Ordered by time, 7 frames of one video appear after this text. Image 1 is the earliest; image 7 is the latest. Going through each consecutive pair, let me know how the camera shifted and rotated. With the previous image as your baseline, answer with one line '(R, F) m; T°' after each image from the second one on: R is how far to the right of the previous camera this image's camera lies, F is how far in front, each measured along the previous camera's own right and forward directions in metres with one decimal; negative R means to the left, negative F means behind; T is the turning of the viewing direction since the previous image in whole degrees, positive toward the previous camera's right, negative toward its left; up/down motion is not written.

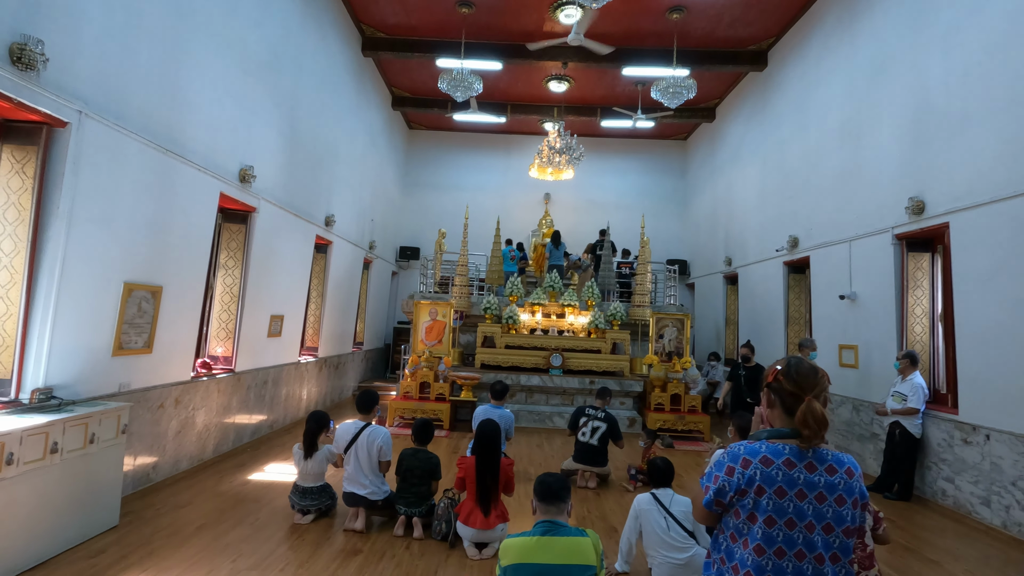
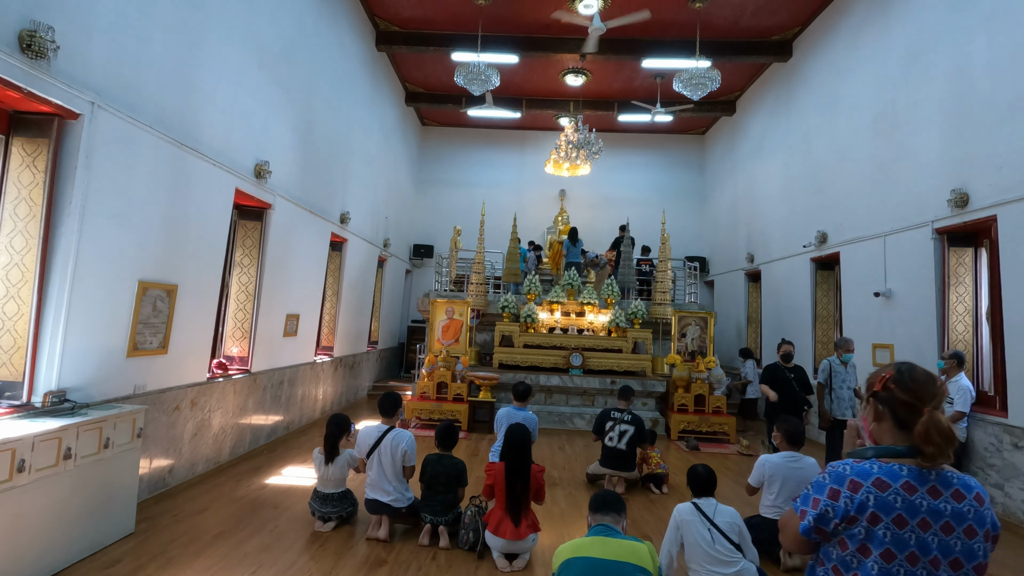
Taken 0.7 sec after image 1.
(-0.1, +0.2) m; -1°
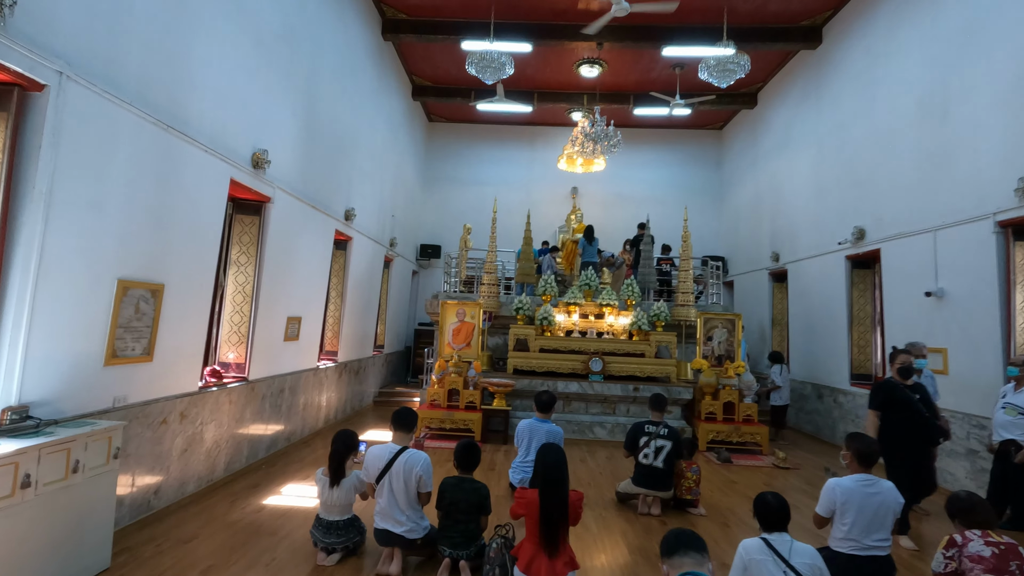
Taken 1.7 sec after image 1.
(-0.1, +0.4) m; 0°
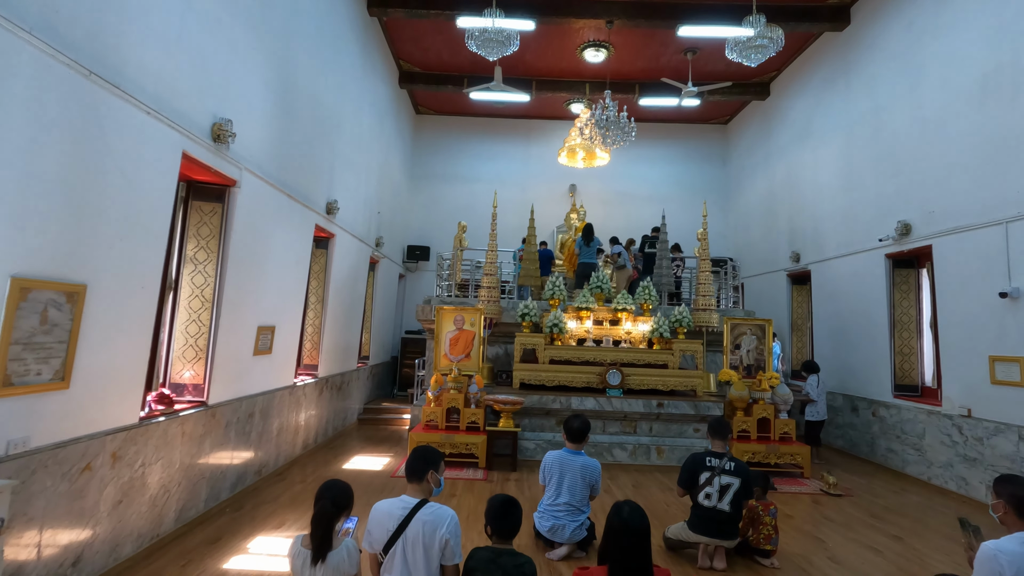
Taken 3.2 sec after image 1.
(-0.3, +0.8) m; +2°
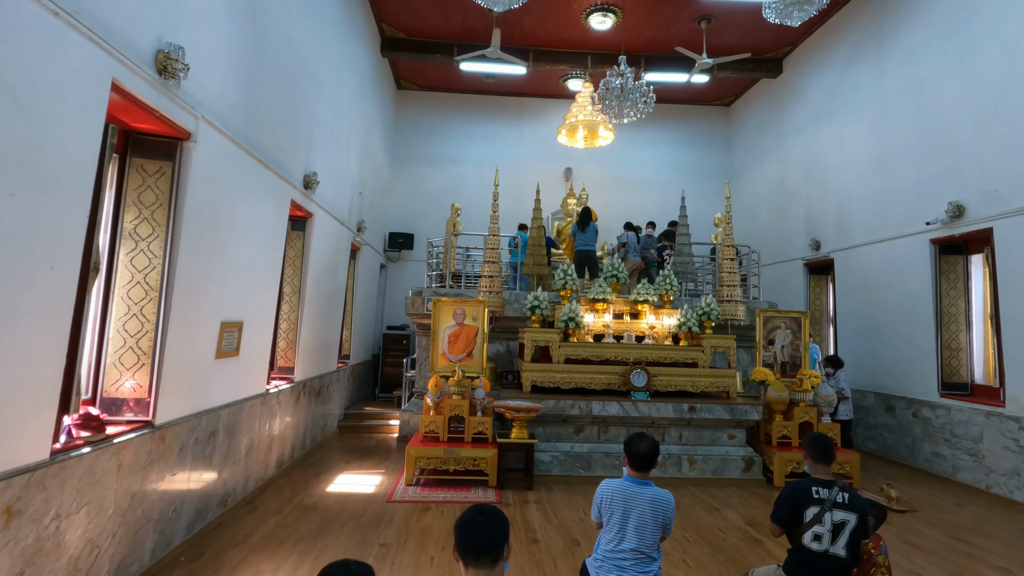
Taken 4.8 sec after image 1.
(-0.4, +0.8) m; +3°
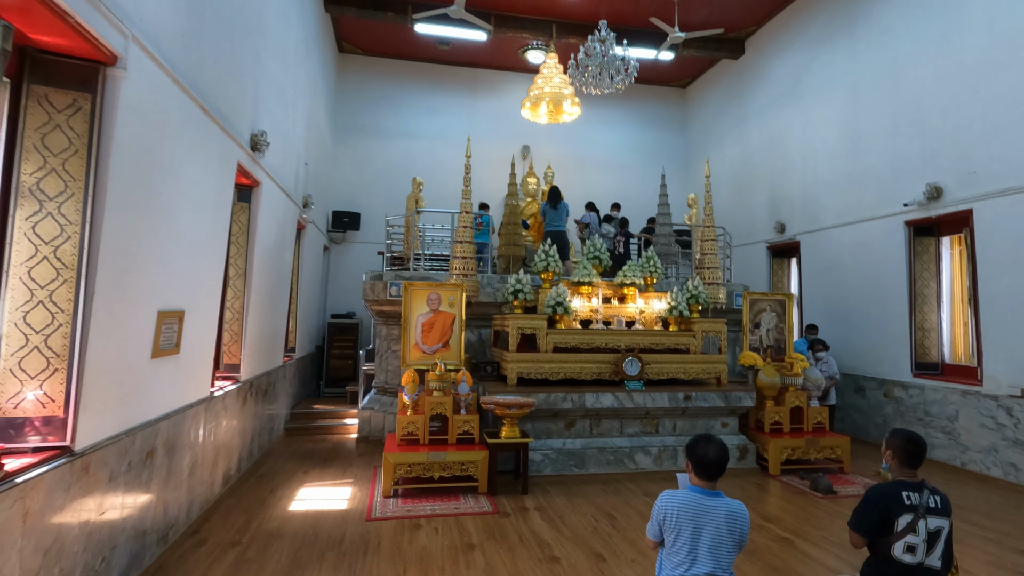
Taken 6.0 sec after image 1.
(-0.5, +0.5) m; +8°
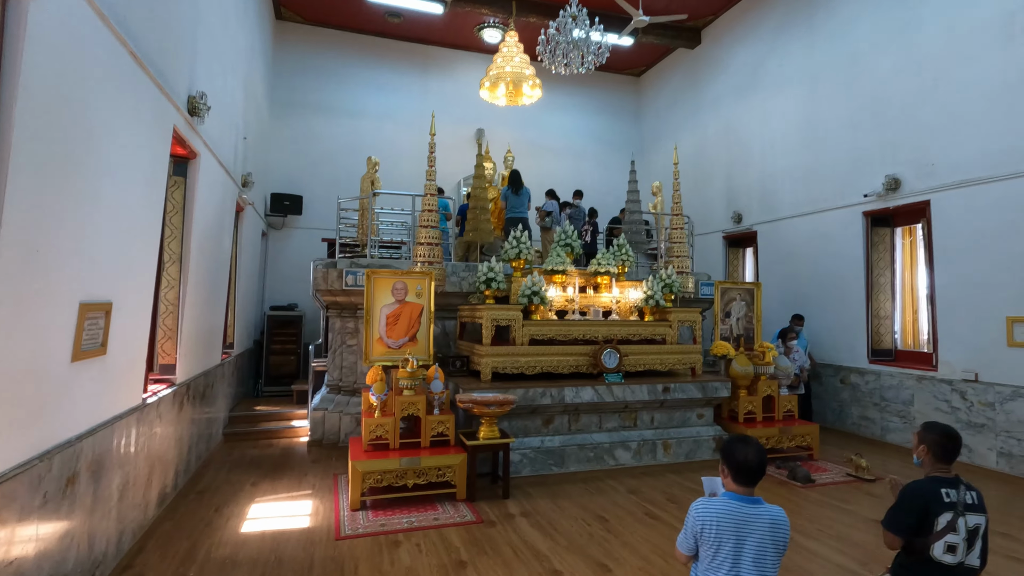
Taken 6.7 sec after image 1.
(-0.3, +0.3) m; +7°
